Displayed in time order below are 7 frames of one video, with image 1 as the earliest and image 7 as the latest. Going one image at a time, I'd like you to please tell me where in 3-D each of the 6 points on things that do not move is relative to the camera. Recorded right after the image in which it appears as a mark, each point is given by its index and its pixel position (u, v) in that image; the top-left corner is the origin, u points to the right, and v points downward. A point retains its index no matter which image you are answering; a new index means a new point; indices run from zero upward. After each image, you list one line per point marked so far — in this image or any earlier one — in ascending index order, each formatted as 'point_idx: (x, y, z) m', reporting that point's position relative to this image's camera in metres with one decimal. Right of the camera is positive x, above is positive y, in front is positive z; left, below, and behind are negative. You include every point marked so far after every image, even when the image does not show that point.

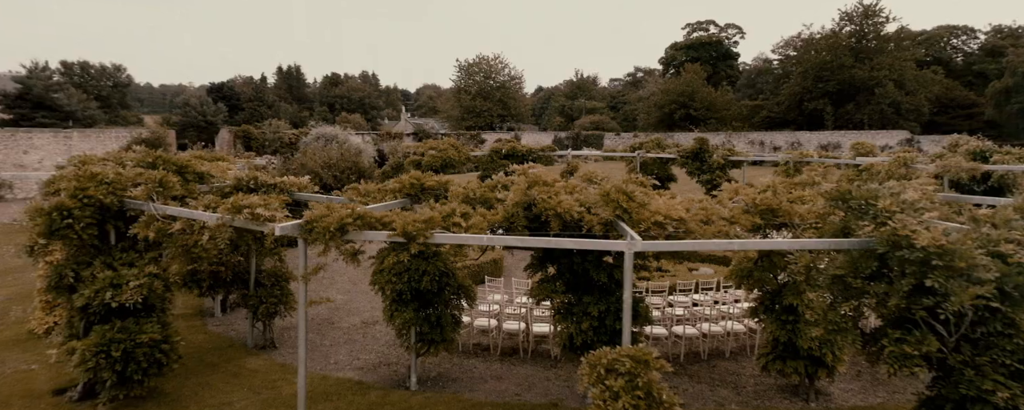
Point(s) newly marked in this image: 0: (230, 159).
0: (-6.1, +1.0, +12.7) m
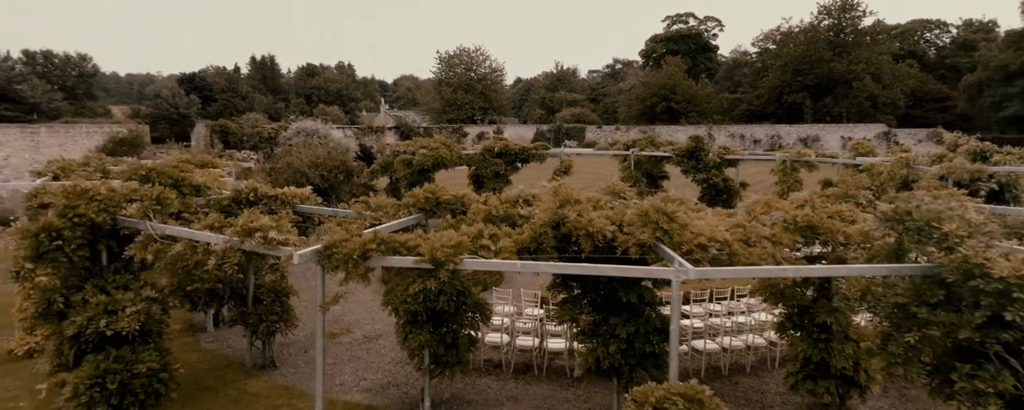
0: (-6.1, +0.9, +12.1) m
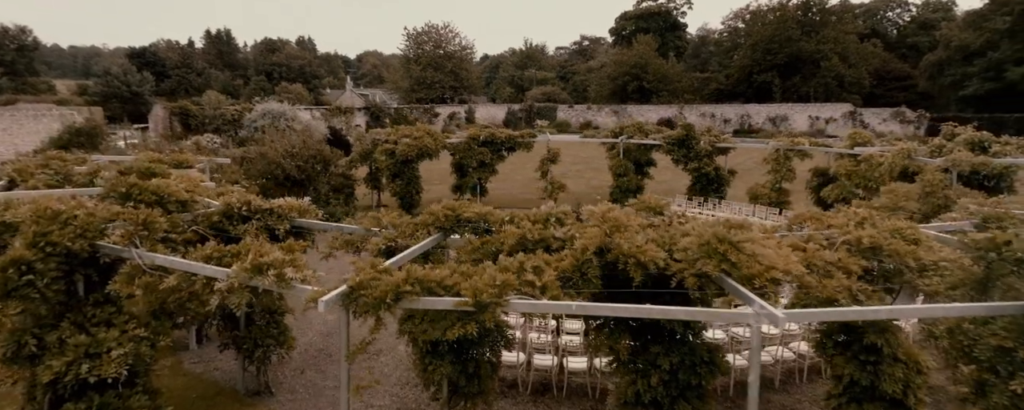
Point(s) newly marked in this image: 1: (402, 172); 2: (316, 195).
0: (-6.1, +0.9, +11.2) m
1: (-3.4, +1.0, +18.0) m
2: (-6.1, +0.3, +18.3) m
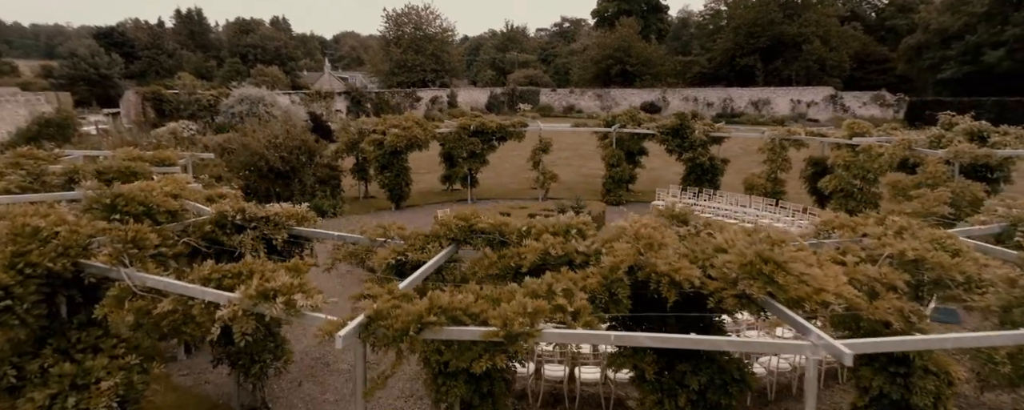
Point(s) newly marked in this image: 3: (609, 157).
0: (-6.1, +0.9, +10.7) m
1: (-3.6, +1.2, +17.5) m
2: (-6.4, +0.5, +17.7) m
3: (+3.0, +1.5, +18.1) m
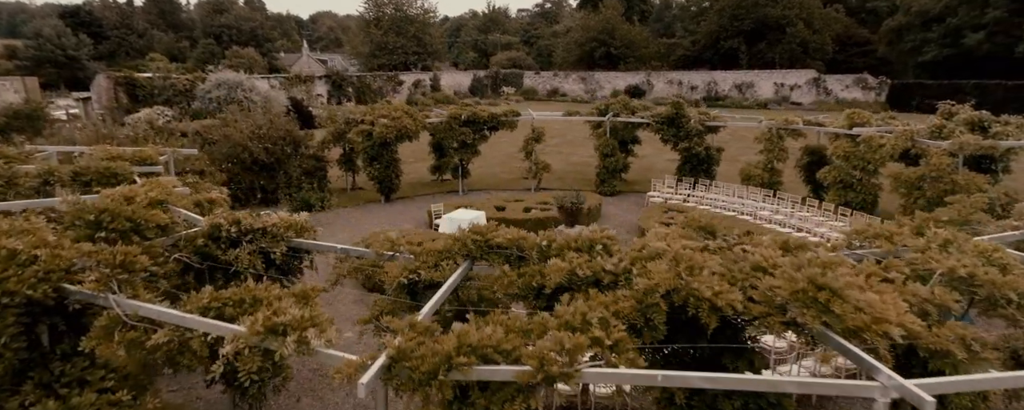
0: (-6.1, +0.9, +10.1) m
1: (-3.8, +1.4, +17.0) m
2: (-6.6, +0.7, +17.1) m
3: (+2.7, +1.8, +17.8) m
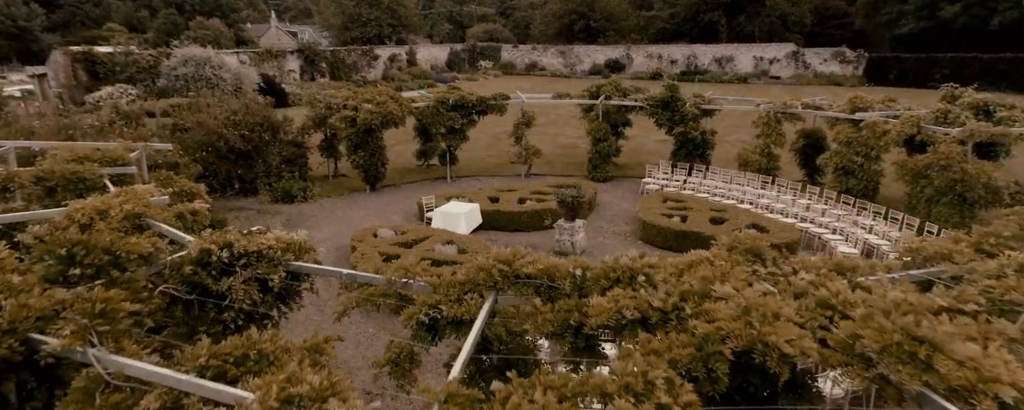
0: (-6.1, +0.8, +9.3) m
1: (-4.1, +1.7, +16.3) m
2: (-6.8, +1.0, +16.3) m
3: (+2.4, +2.2, +17.3) m
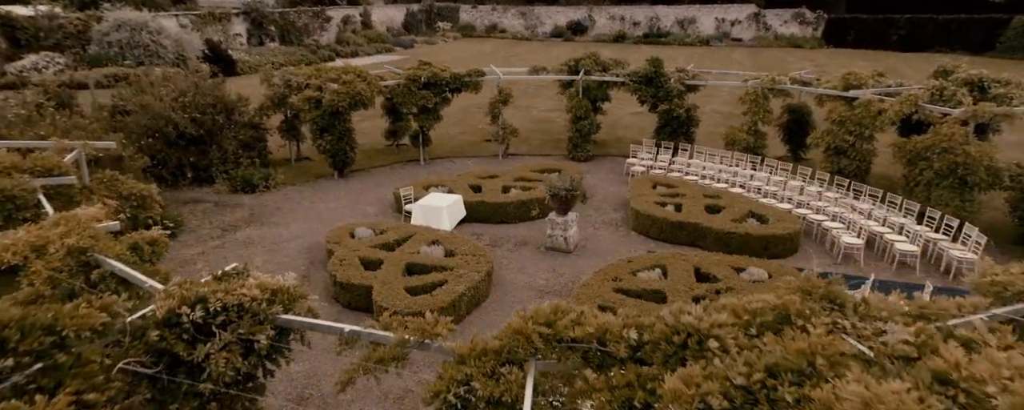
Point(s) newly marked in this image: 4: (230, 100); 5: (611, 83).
0: (-6.2, +0.6, +8.0) m
1: (-4.7, +2.0, +15.0) m
2: (-7.4, +1.2, +14.9) m
3: (+1.8, +2.7, +16.4) m
4: (-7.1, +2.5, +14.9) m
5: (+2.8, +3.4, +16.5) m
